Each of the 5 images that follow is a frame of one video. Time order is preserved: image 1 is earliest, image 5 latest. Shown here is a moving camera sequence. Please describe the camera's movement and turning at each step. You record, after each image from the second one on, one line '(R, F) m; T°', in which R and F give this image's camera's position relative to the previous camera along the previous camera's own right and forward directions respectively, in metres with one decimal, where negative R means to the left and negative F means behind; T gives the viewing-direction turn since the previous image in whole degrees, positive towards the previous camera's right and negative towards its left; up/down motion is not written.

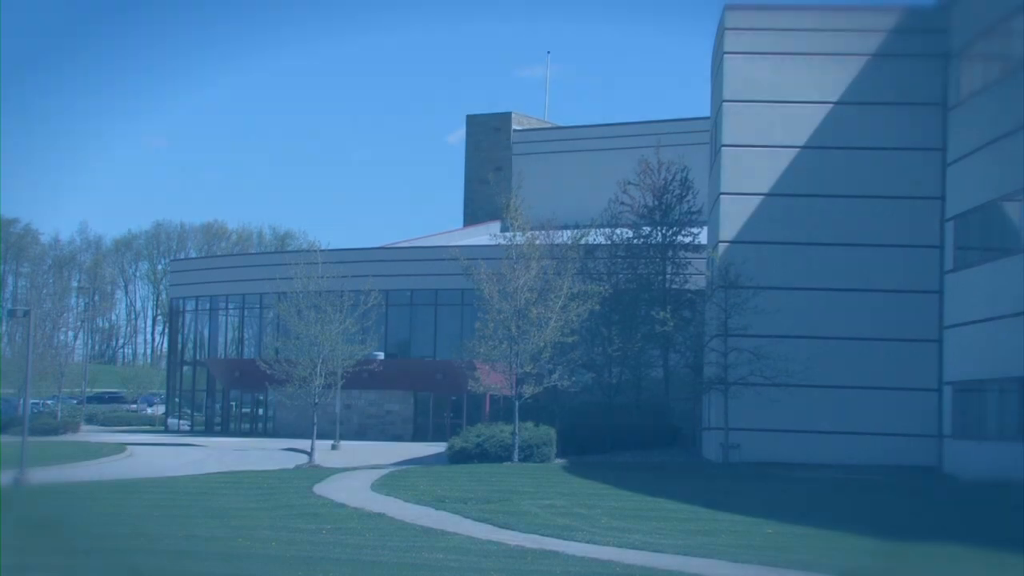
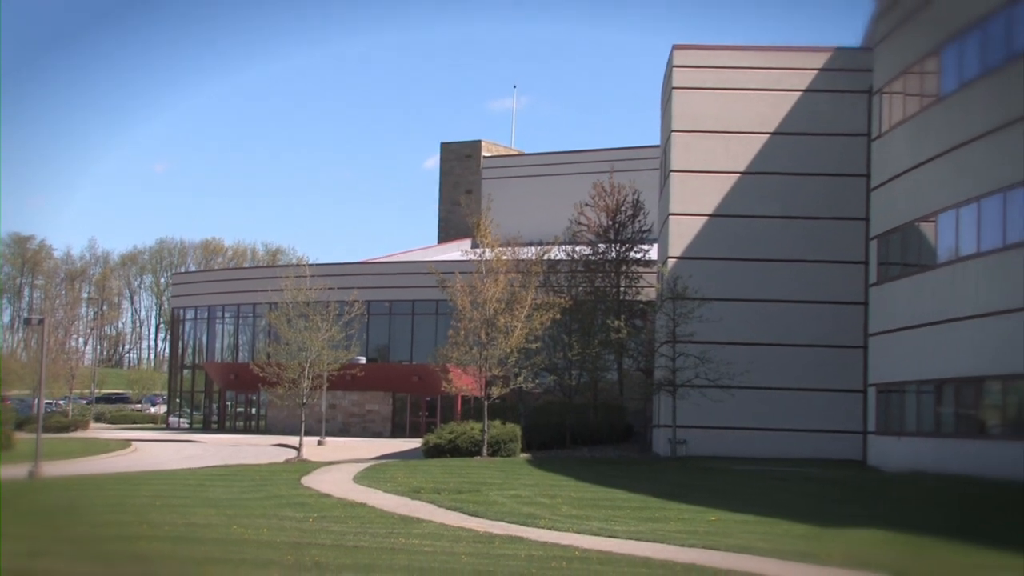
(+0.6, -2.1) m; 0°
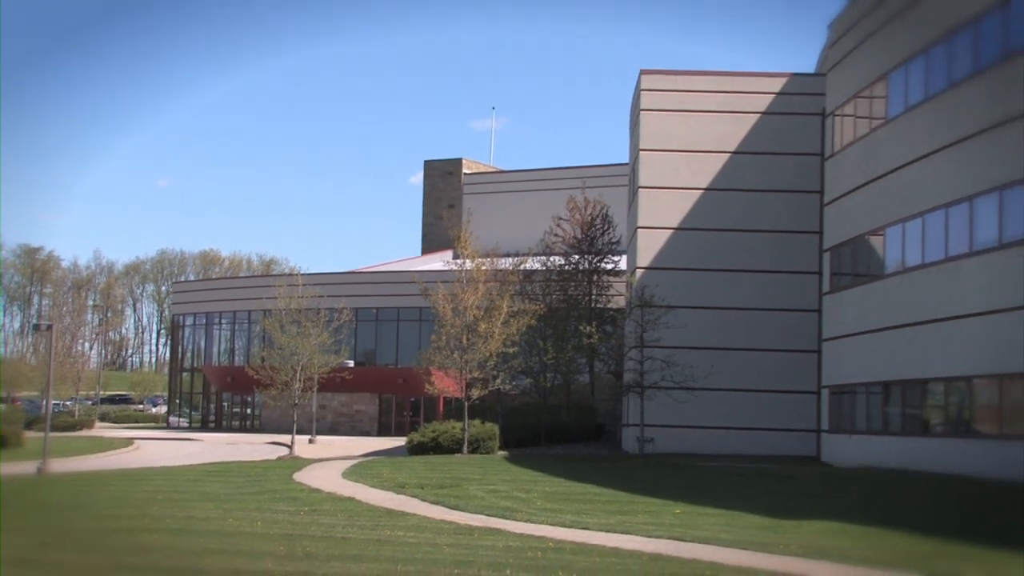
(+0.4, -1.7) m; 0°
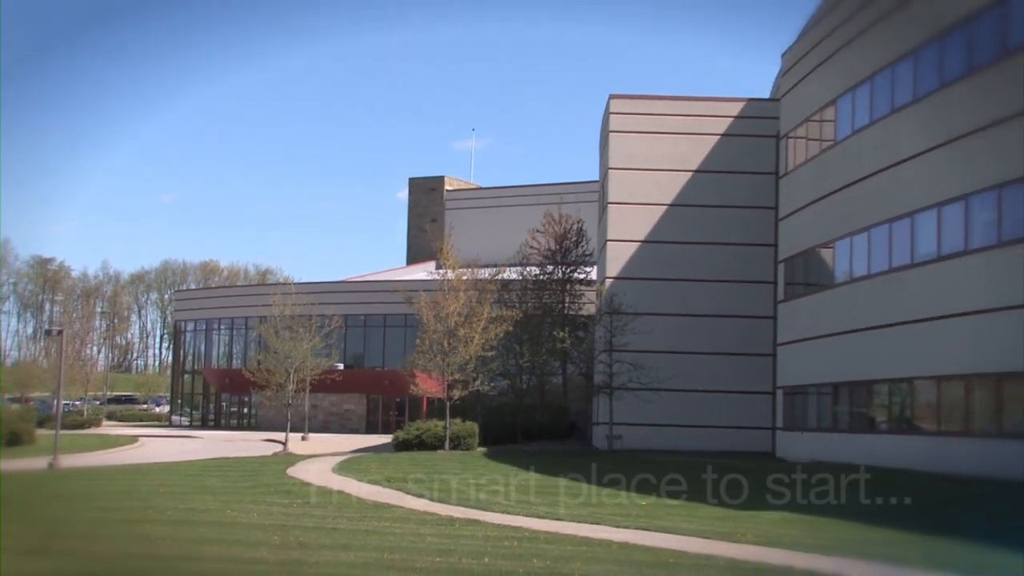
(+0.5, -2.0) m; 0°
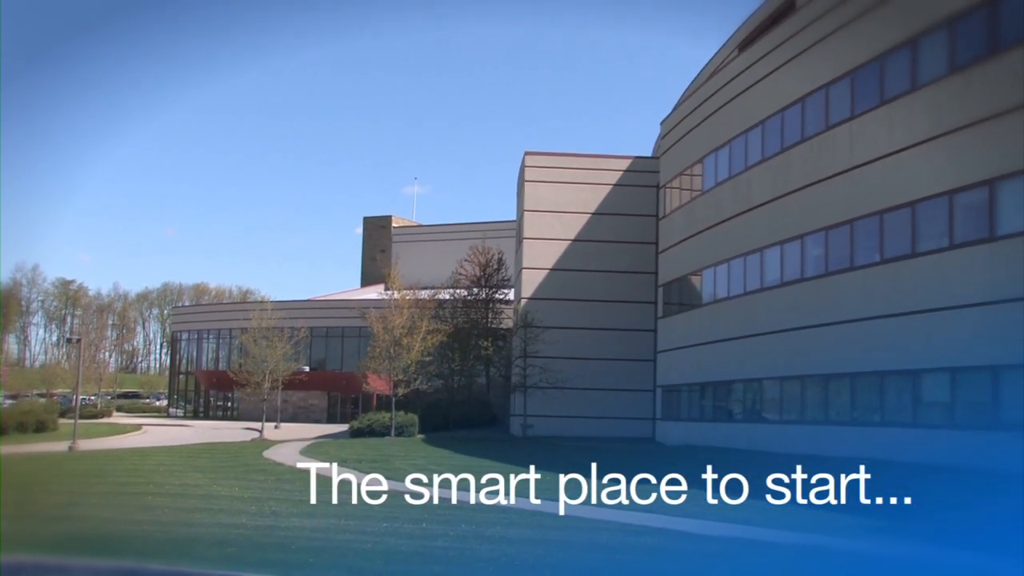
(+2.1, -6.8) m; 0°
